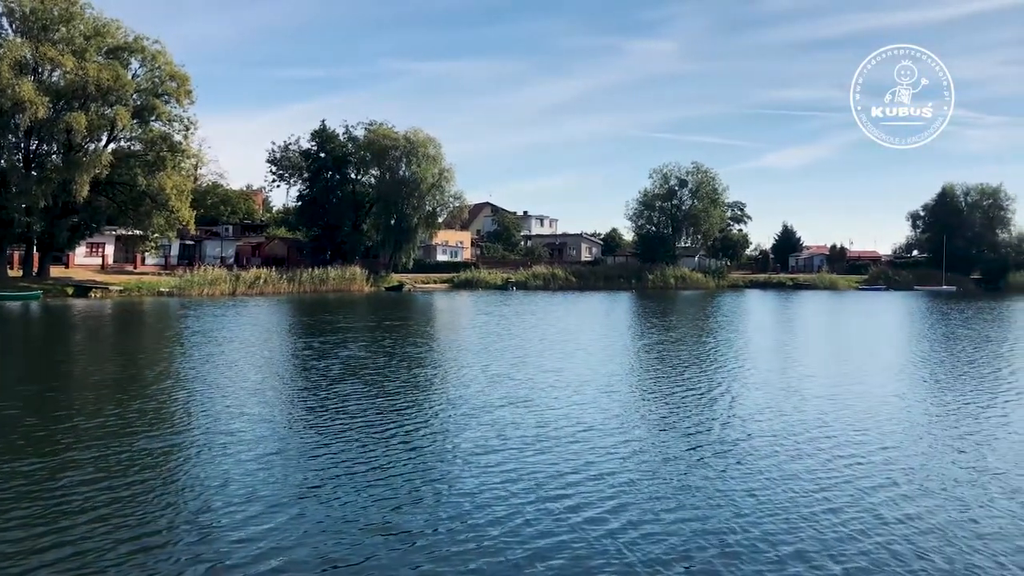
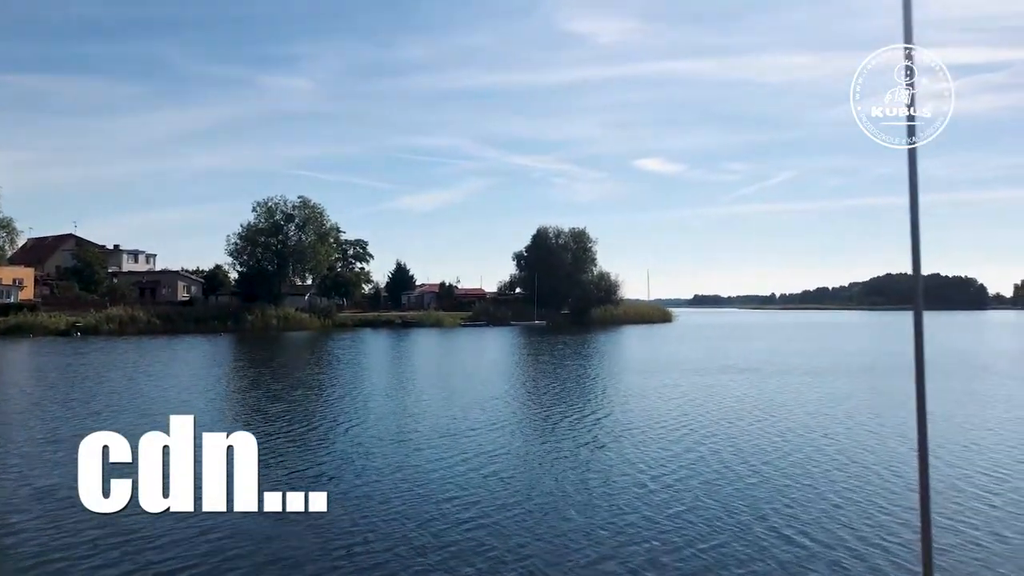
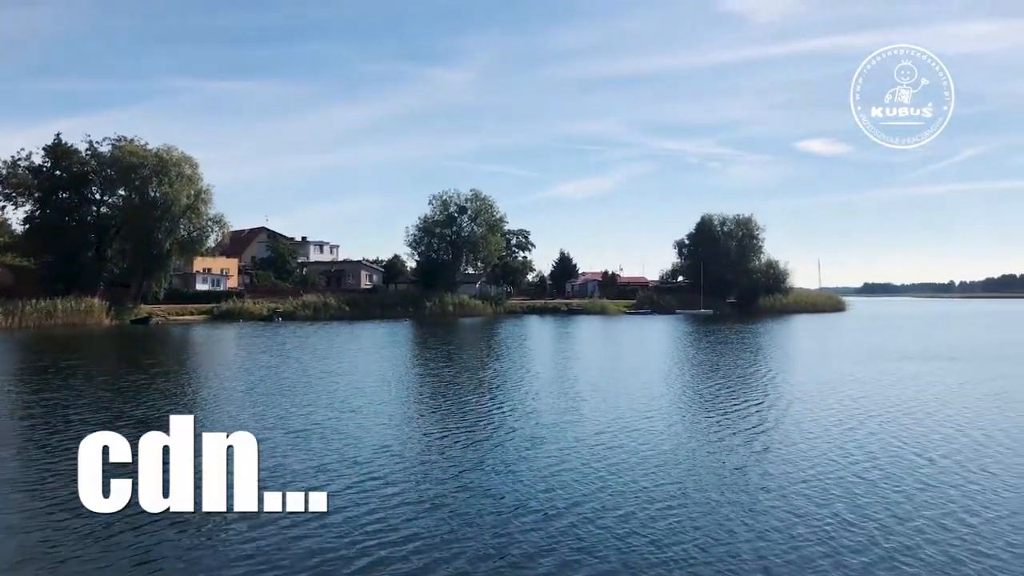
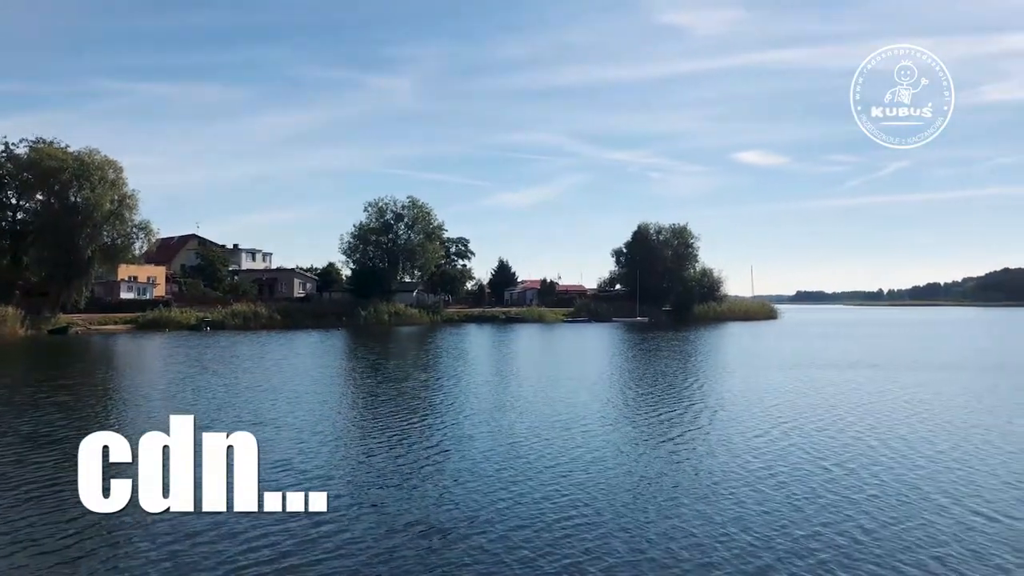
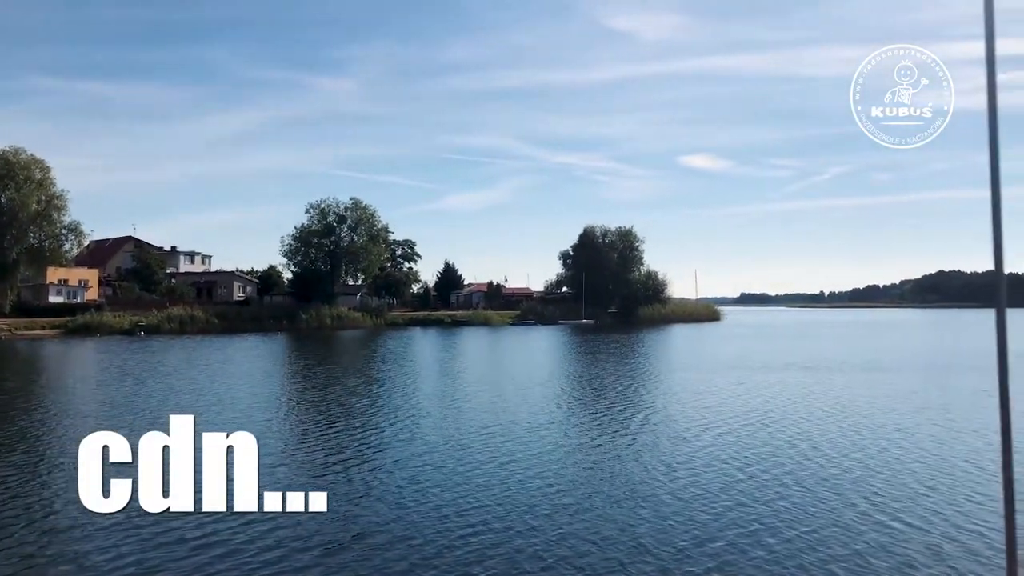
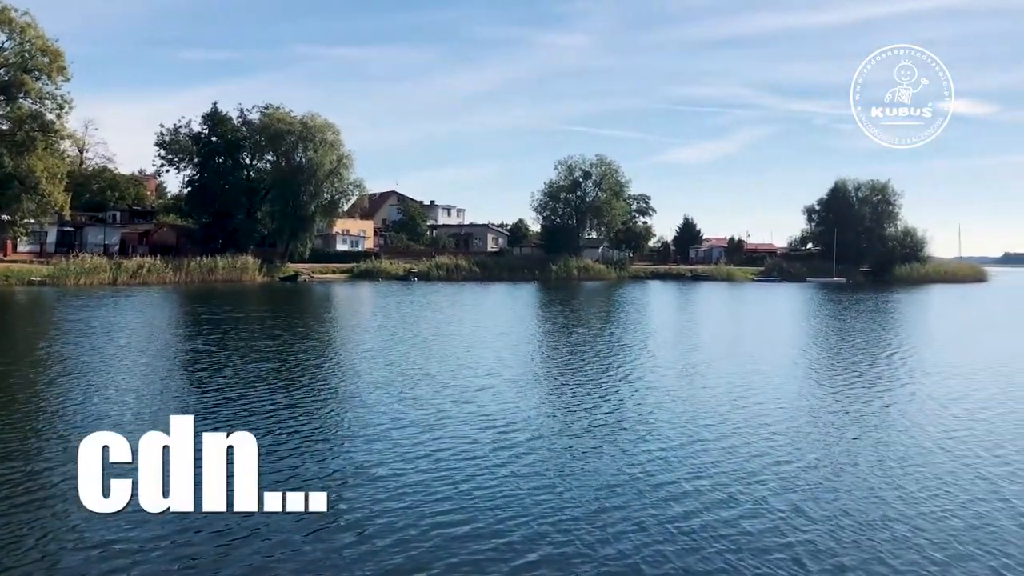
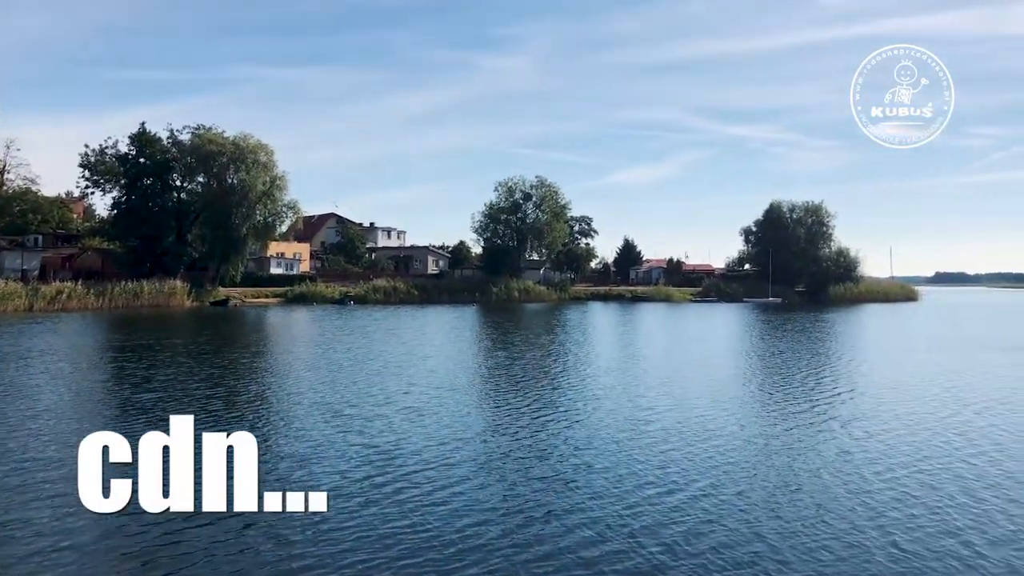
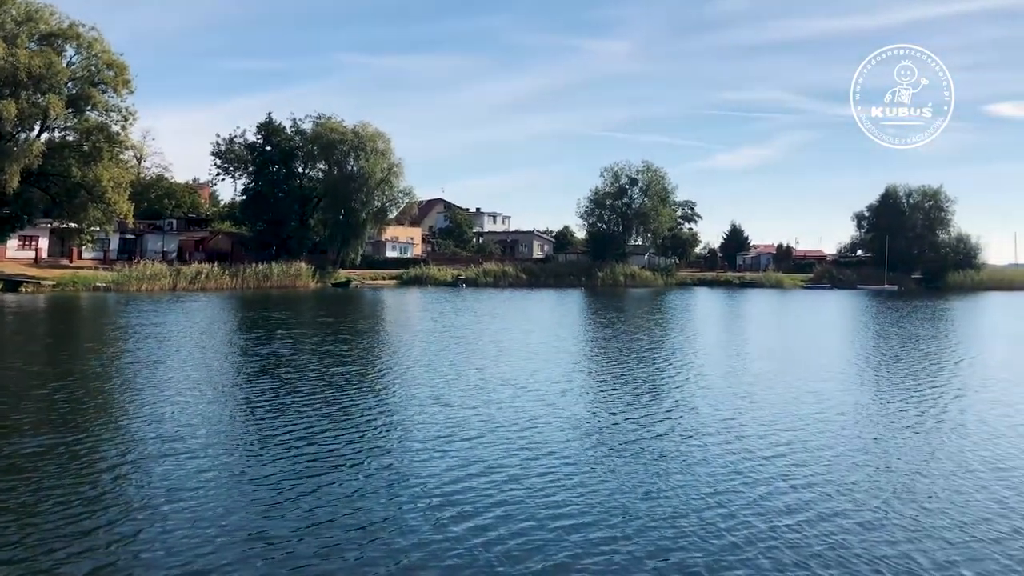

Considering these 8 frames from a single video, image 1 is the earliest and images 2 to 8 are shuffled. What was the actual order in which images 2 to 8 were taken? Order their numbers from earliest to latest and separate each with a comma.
8, 6, 7, 3, 4, 5, 2
